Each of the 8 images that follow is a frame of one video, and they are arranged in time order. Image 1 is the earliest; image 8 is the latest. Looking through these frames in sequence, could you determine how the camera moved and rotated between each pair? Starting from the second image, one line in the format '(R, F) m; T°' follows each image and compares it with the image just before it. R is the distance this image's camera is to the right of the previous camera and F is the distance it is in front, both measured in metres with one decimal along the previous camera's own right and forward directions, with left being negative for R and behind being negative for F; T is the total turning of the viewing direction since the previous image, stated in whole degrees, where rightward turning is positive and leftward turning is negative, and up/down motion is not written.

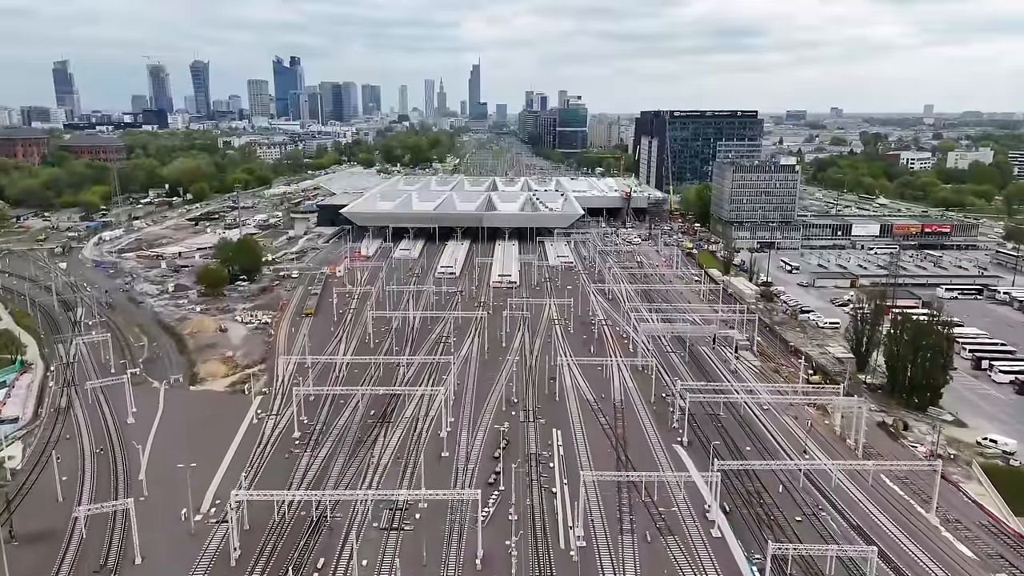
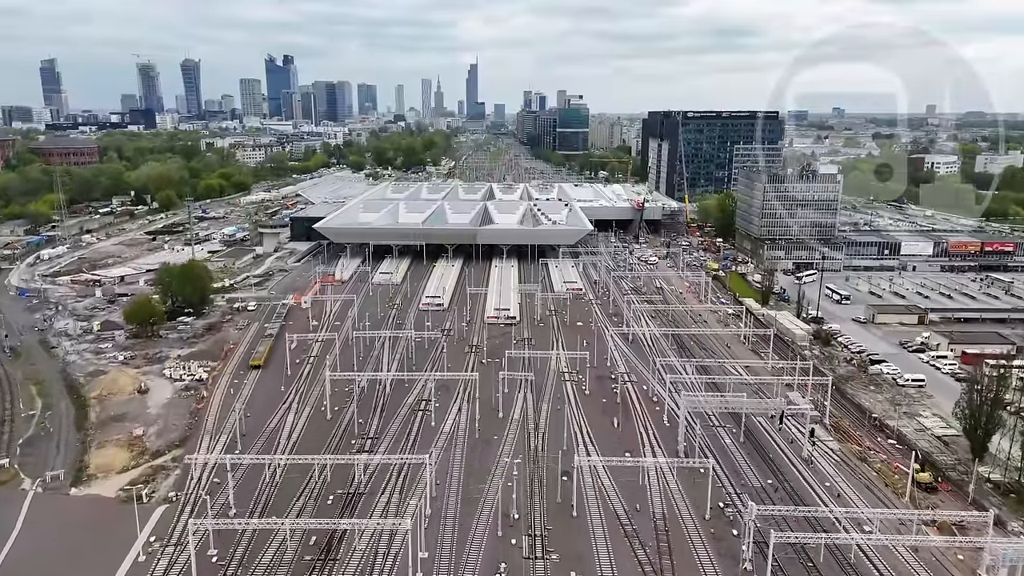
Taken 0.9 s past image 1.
(0.0, +5.1) m; 0°
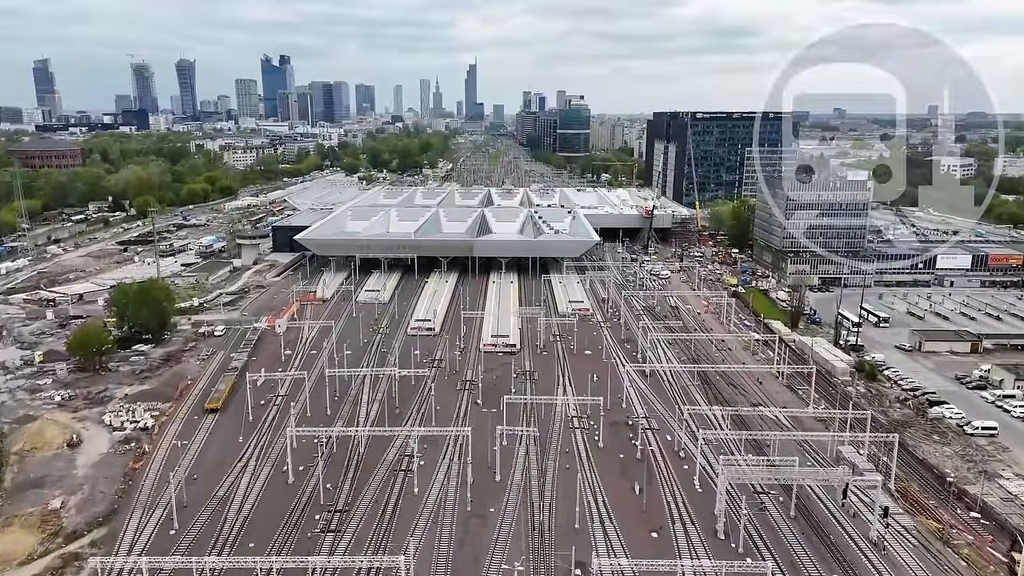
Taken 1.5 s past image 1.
(0.0, +2.9) m; 0°
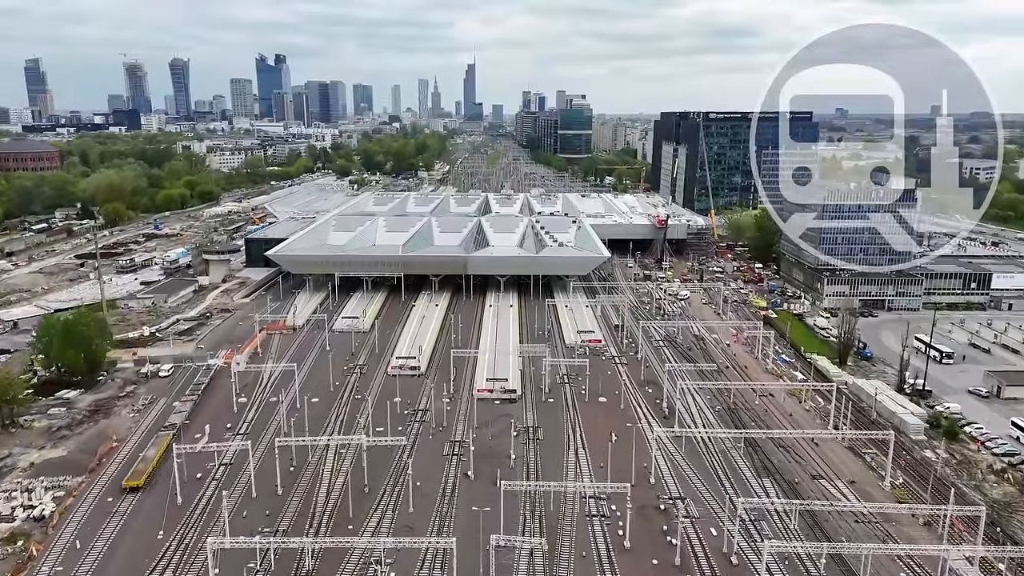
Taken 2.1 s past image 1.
(0.0, +3.6) m; 0°
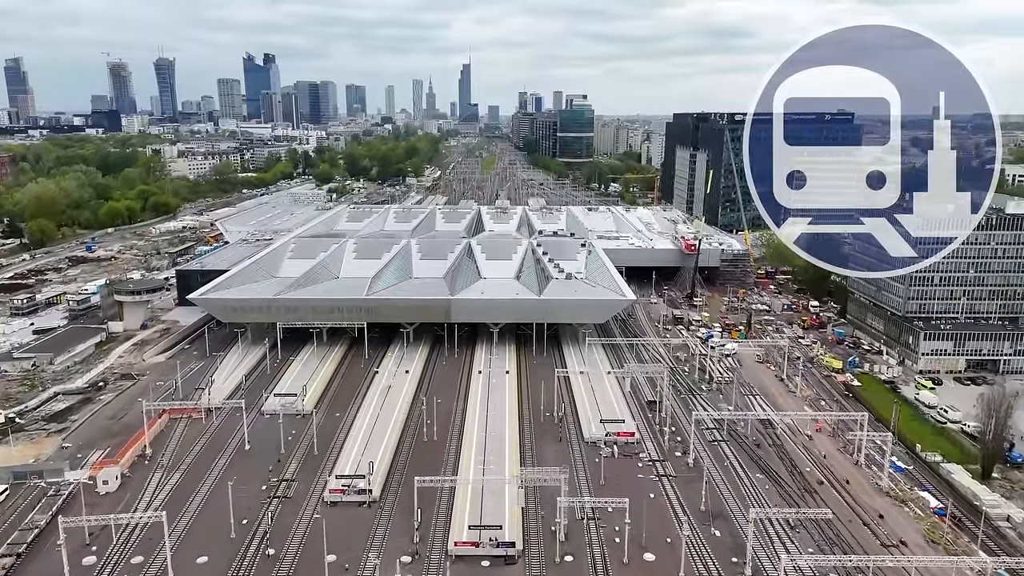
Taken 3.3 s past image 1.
(0.0, +6.5) m; 0°
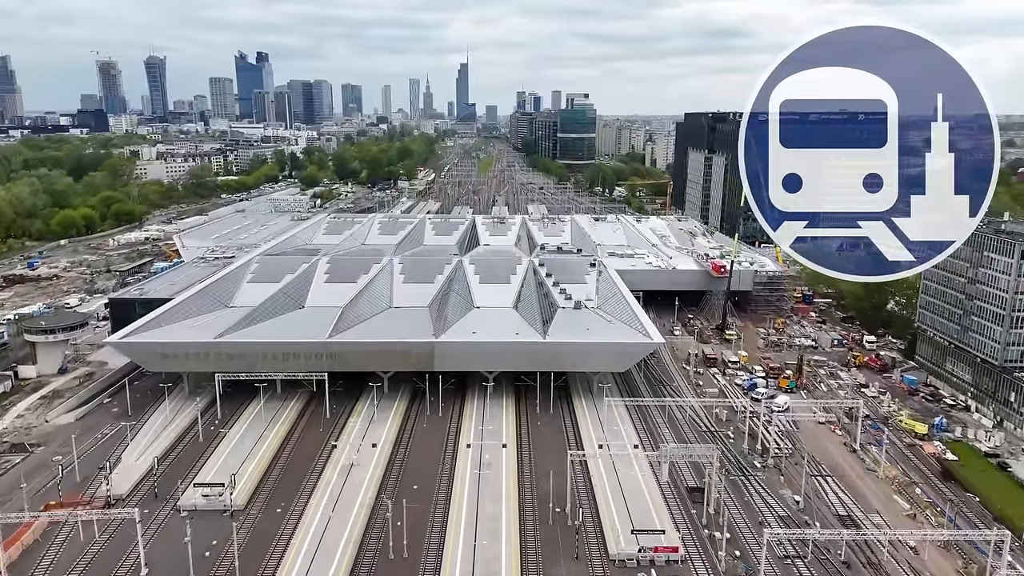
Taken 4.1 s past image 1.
(0.0, +4.3) m; 0°
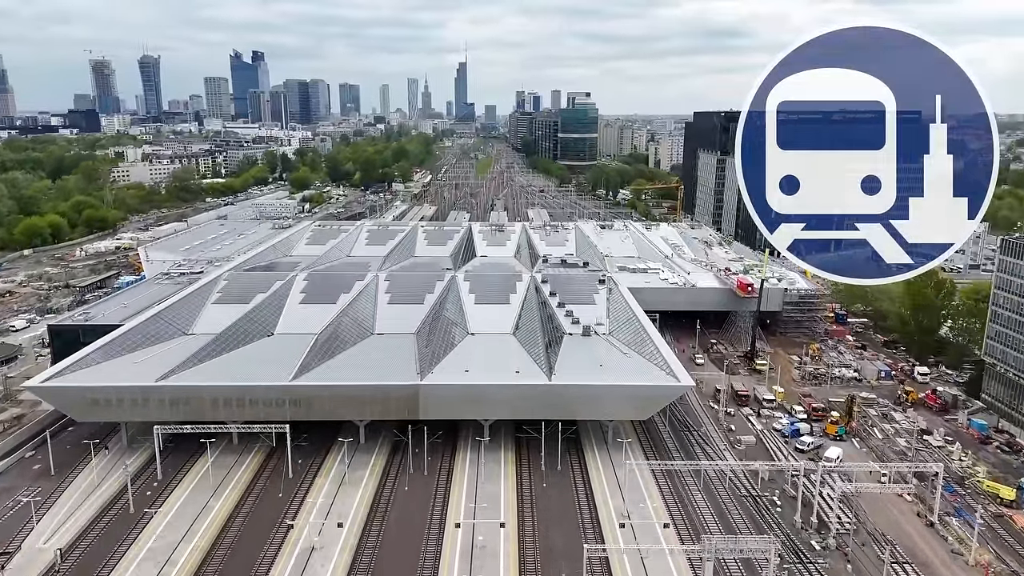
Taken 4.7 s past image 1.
(0.0, +2.9) m; 0°
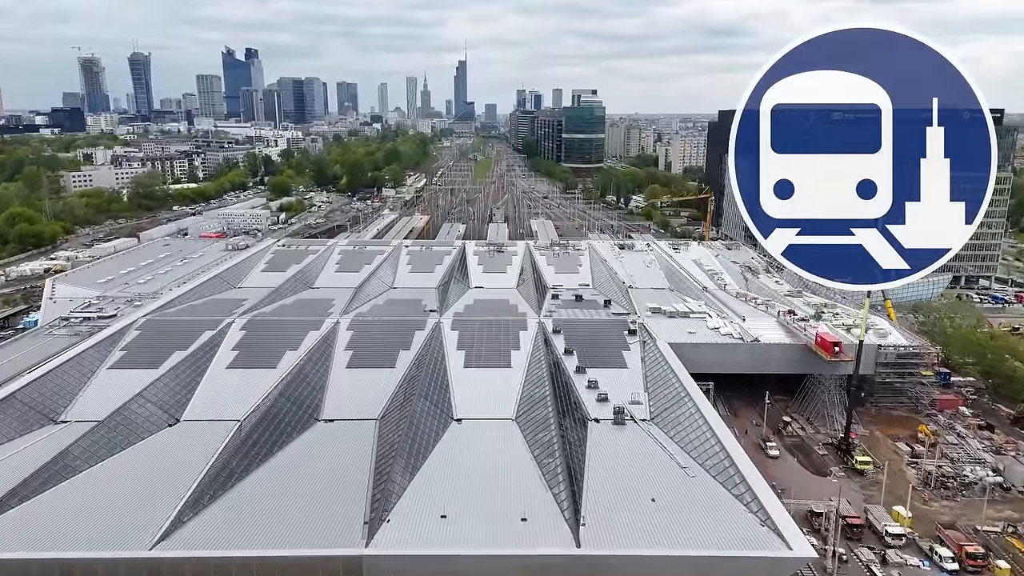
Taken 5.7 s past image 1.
(0.0, +5.8) m; 0°
